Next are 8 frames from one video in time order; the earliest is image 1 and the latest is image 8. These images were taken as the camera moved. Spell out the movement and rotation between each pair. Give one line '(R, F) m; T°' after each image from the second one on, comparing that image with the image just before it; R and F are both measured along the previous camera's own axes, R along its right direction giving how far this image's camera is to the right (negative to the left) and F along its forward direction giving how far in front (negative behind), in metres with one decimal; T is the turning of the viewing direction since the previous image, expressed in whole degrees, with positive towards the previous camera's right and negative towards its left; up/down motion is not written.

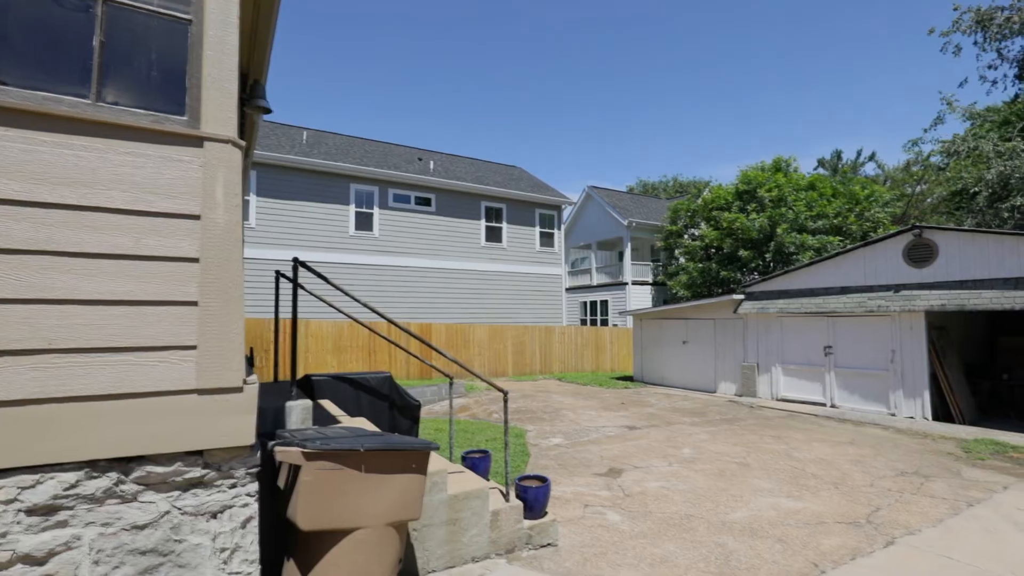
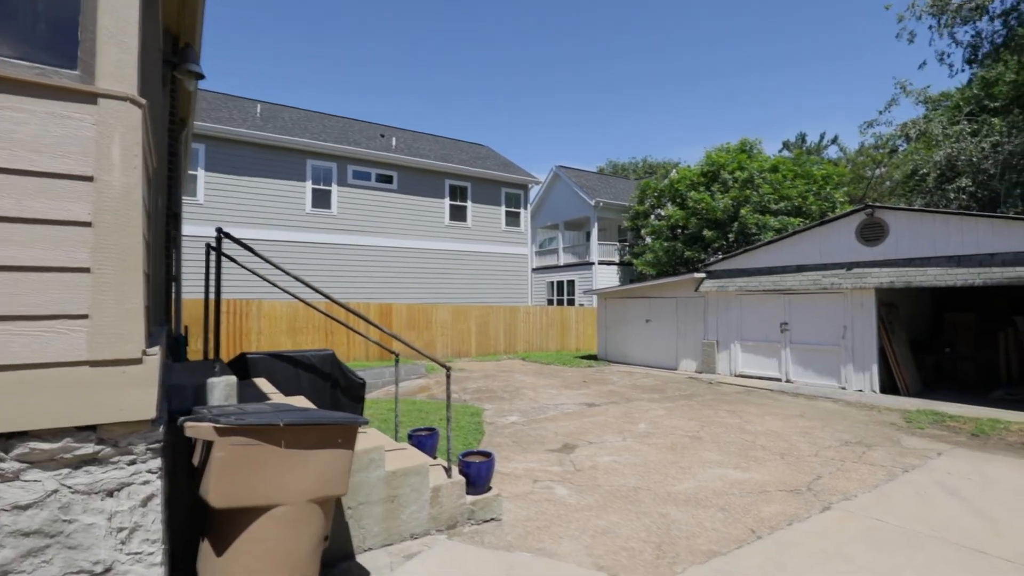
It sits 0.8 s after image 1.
(+0.2, +0.1) m; +3°
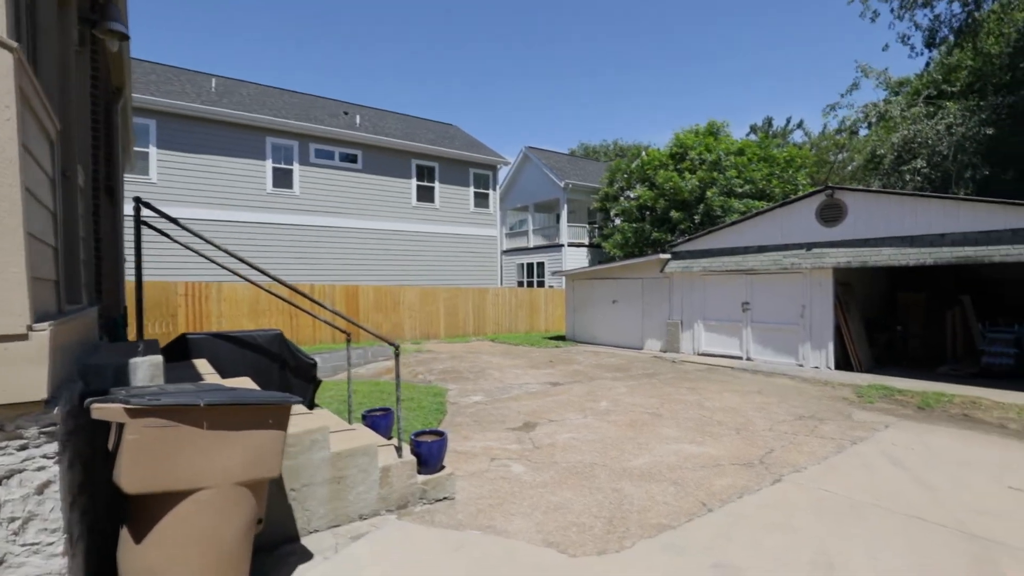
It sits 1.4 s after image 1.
(+0.2, +0.1) m; +3°
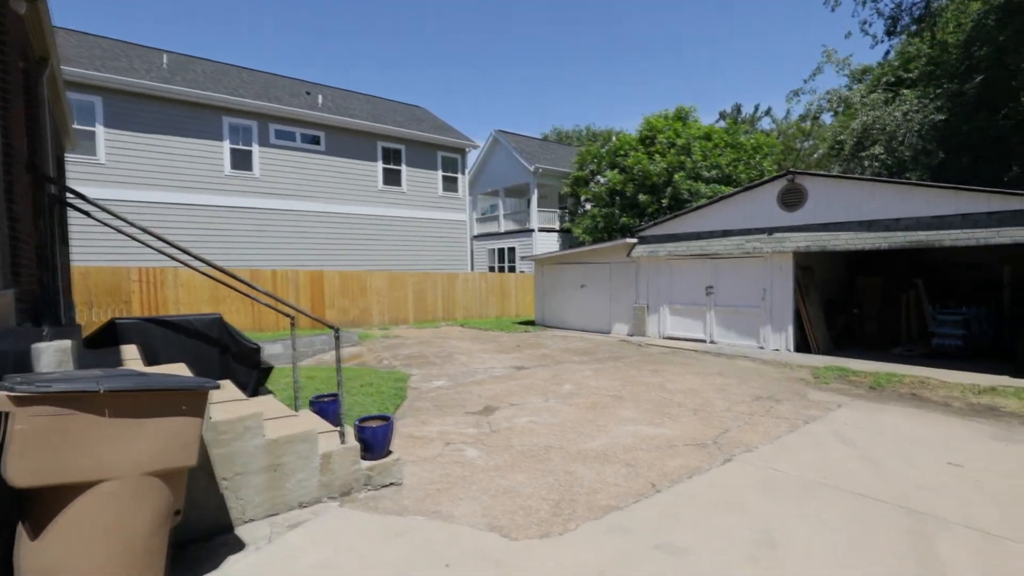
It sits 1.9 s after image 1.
(+0.2, +0.1) m; +3°
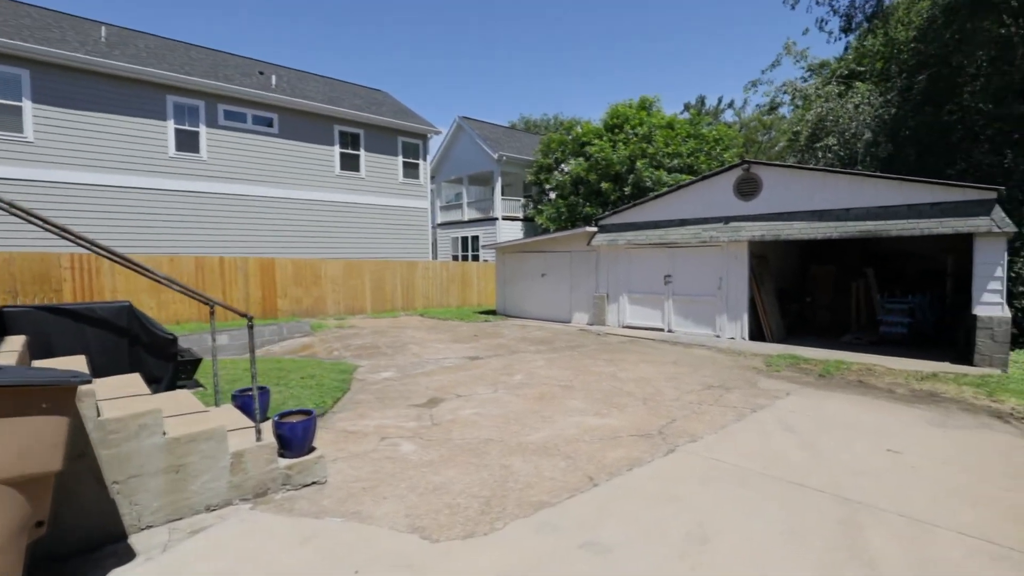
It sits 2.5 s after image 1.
(+0.3, +0.2) m; +3°
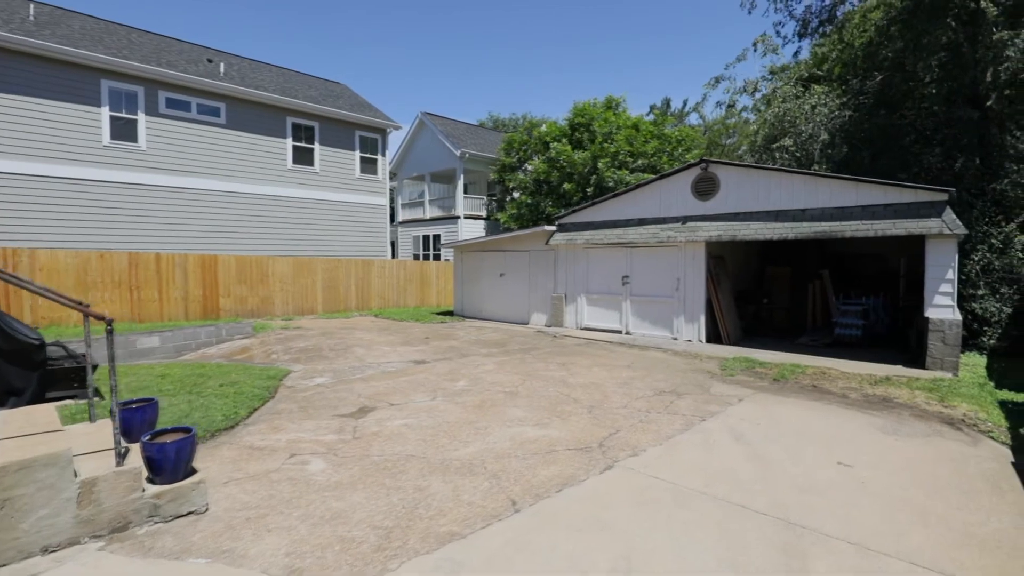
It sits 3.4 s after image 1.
(+0.4, +0.4) m; +3°
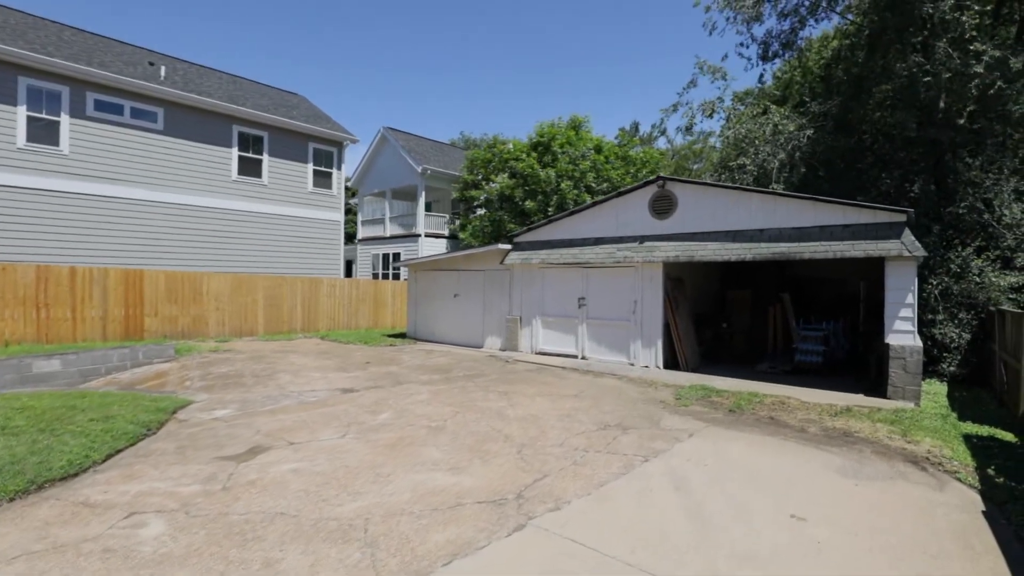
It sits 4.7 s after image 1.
(+0.5, +0.7) m; +3°
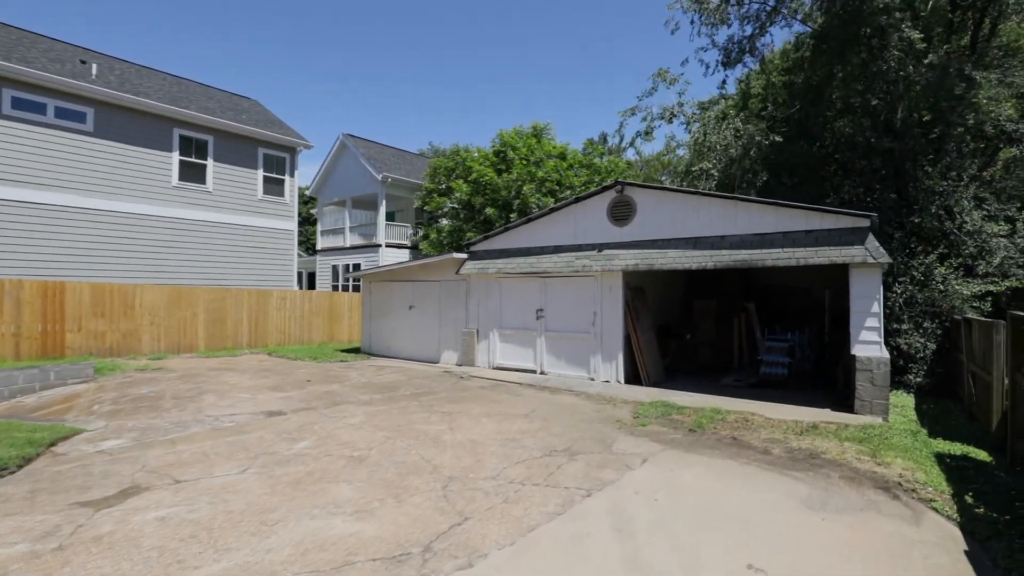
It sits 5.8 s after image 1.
(+0.4, +0.6) m; +3°
